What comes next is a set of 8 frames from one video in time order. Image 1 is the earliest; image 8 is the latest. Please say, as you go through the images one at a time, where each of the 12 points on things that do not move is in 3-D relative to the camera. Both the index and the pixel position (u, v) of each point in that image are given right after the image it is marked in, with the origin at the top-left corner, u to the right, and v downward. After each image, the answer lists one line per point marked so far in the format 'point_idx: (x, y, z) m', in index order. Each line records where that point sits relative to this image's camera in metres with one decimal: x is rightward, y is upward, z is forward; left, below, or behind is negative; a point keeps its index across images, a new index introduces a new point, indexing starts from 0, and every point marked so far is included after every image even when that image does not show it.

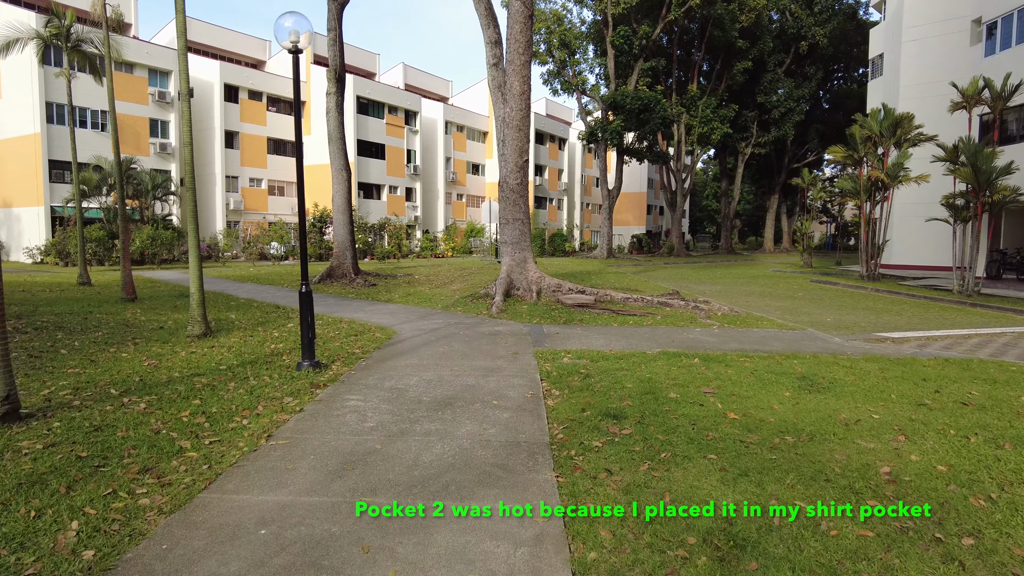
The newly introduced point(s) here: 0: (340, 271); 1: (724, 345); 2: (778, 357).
0: (-4.3, +0.4, +16.2) m
1: (+2.5, -0.7, +7.6) m
2: (+2.8, -0.8, +6.8) m
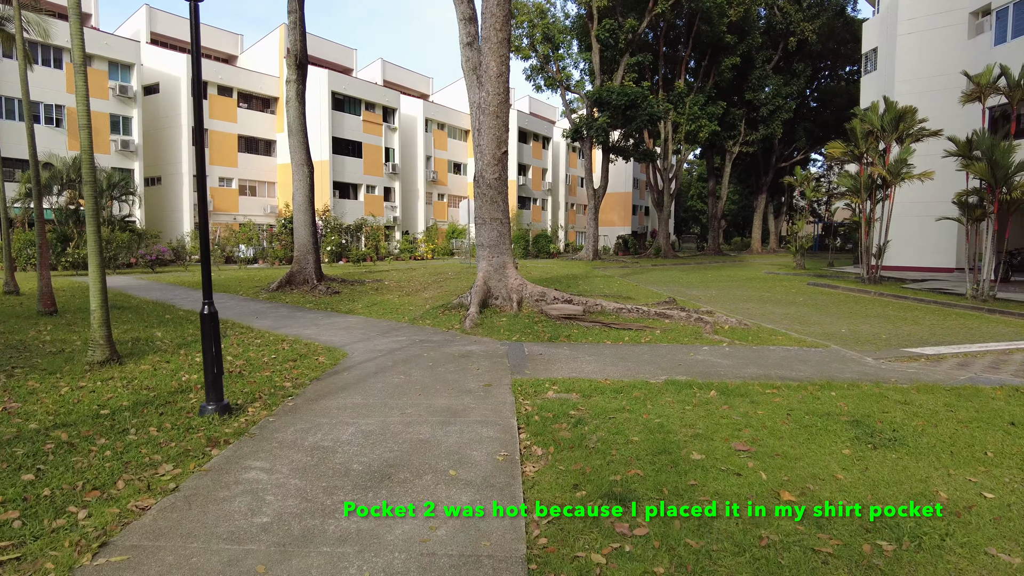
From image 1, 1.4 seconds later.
0: (-4.8, +0.2, +14.7) m
1: (+2.2, -0.8, +6.3) m
2: (+2.6, -0.9, +5.5) m
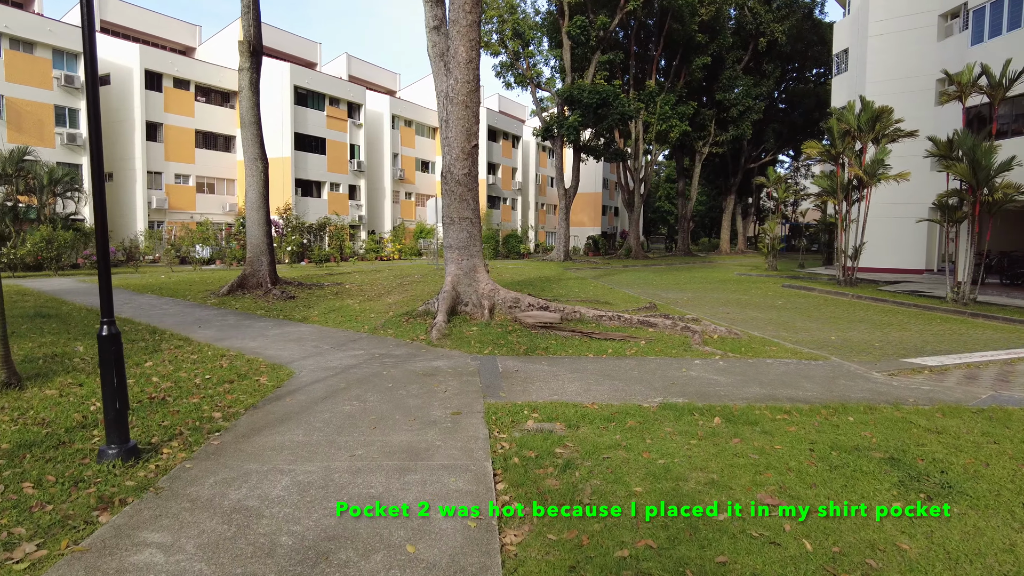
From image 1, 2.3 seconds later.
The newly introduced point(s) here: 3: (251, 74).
0: (-5.4, +0.2, +13.7) m
1: (+2.0, -0.9, +5.6) m
2: (+2.4, -1.0, +4.8) m
3: (-5.4, +4.5, +13.5) m
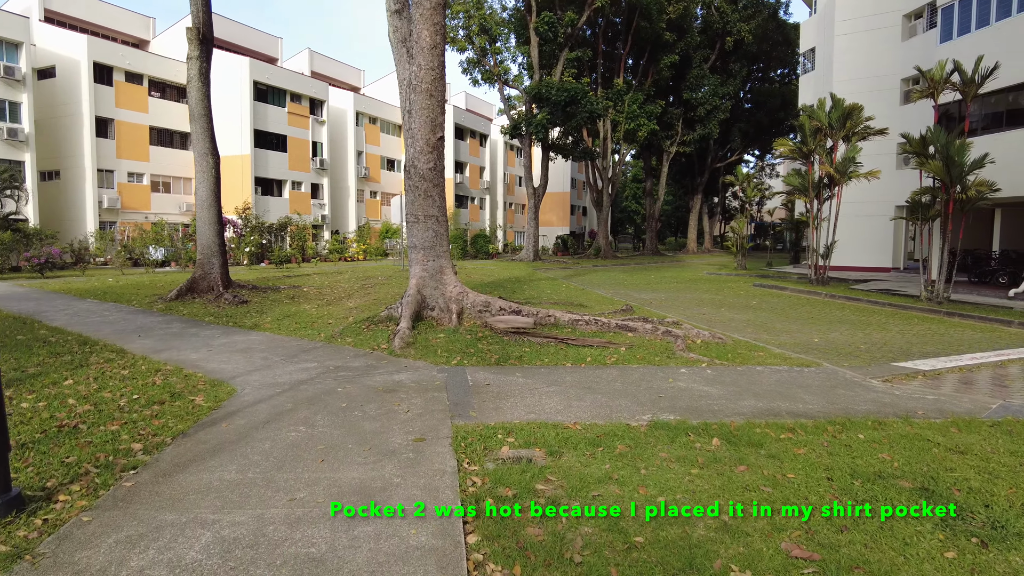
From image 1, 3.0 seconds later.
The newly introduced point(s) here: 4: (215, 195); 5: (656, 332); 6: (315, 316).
0: (-6.0, +0.1, +12.8) m
1: (+1.8, -0.9, +5.1) m
2: (+2.2, -1.0, +4.3) m
3: (-6.1, +4.4, +12.7) m
4: (-5.9, +1.8, +12.9) m
5: (+1.8, -0.5, +7.9) m
6: (-3.0, -0.4, +9.9) m
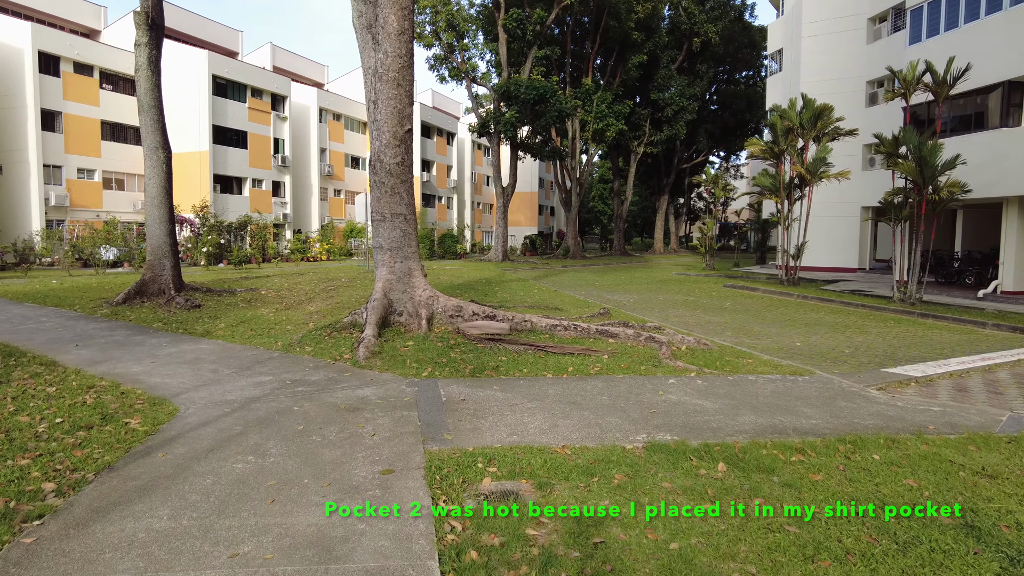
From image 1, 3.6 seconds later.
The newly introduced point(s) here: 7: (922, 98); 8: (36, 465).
0: (-6.6, 0.0, +11.9) m
1: (+1.6, -1.0, +4.6) m
2: (+2.1, -1.0, +3.9) m
3: (-6.6, +4.3, +11.8) m
4: (-6.4, +1.8, +12.1) m
5: (+1.5, -0.6, +7.5) m
6: (-3.4, -0.5, +9.2) m
7: (+10.3, +4.8, +16.2) m
8: (-2.7, -1.0, +3.7) m
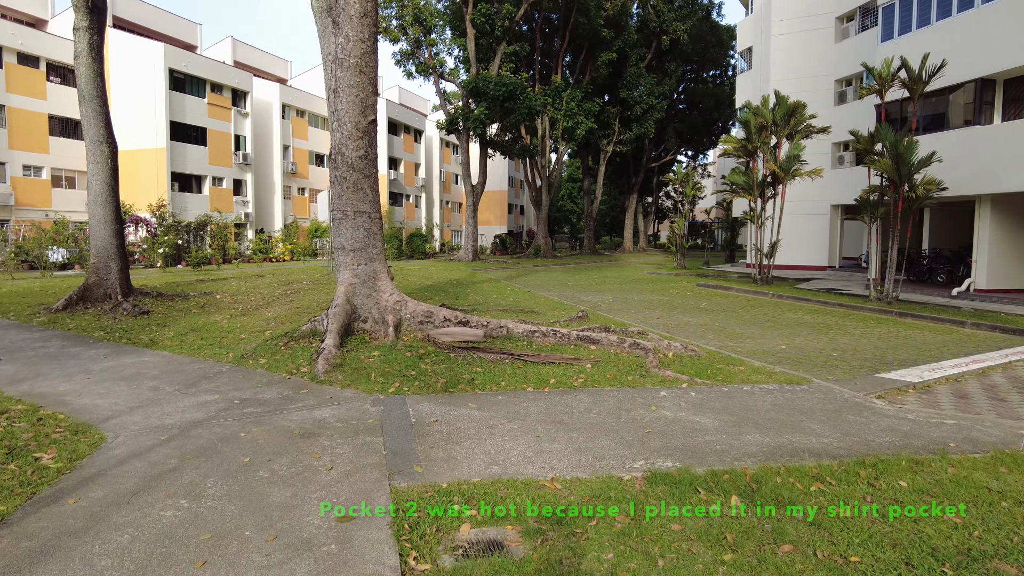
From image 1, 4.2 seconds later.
0: (-7.0, -0.1, +11.1) m
1: (+1.5, -1.0, +4.2) m
2: (+2.0, -1.1, +3.4) m
3: (-7.1, +4.2, +10.9) m
4: (-6.9, +1.7, +11.2) m
5: (+1.2, -0.6, +7.0) m
6: (-3.7, -0.5, +8.5) m
7: (+9.5, +4.8, +16.1) m
8: (-2.8, -1.1, +3.0) m
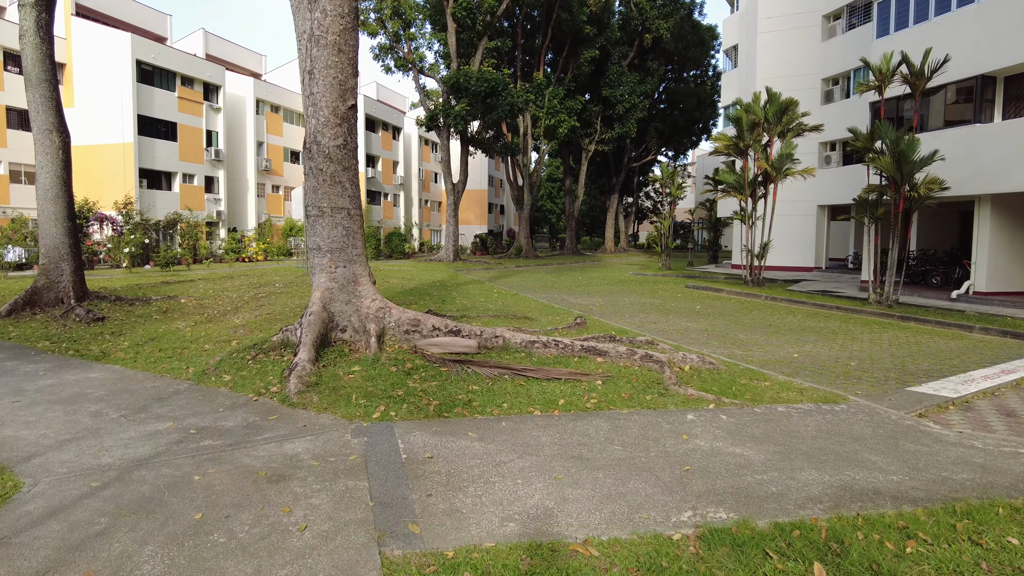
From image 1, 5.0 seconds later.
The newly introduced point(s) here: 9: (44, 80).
0: (-7.2, -0.1, +10.1) m
1: (+1.6, -1.1, +3.5) m
2: (+2.1, -1.1, +2.8) m
3: (-7.2, +4.2, +9.9) m
4: (-7.0, +1.6, +10.2) m
5: (+1.2, -0.7, +6.3) m
6: (-3.8, -0.6, +7.6) m
7: (+9.2, +4.7, +15.7) m
8: (-2.7, -1.1, +2.2) m
9: (-7.2, +3.2, +10.0) m
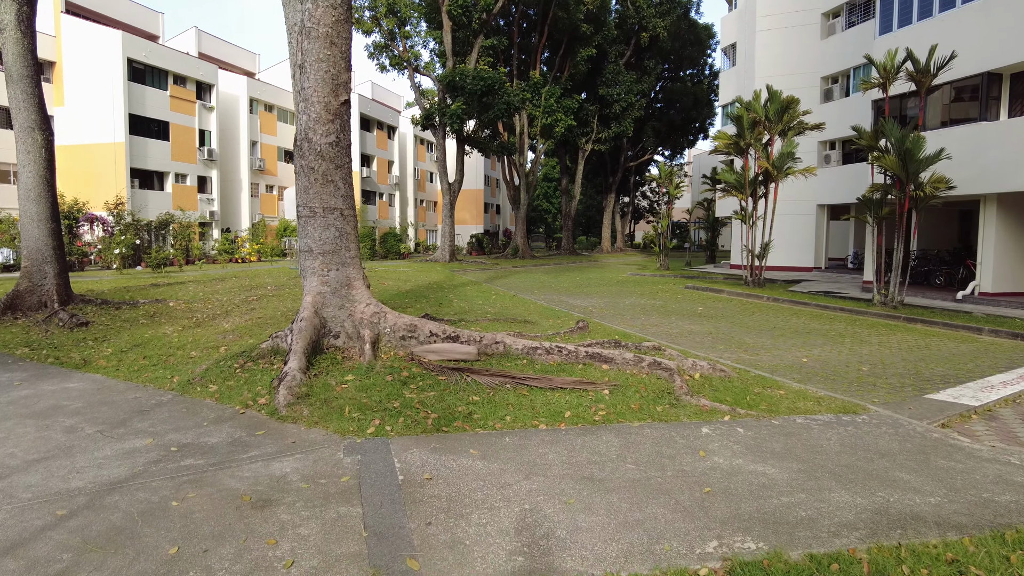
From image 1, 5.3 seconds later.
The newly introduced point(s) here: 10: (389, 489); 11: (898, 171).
0: (-7.2, -0.2, +9.7) m
1: (+1.6, -1.1, +3.2) m
2: (+2.2, -1.2, +2.5) m
3: (-7.2, +4.1, +9.6) m
4: (-7.1, +1.6, +9.9) m
5: (+1.2, -0.7, +6.0) m
6: (-3.8, -0.6, +7.3) m
7: (+9.2, +4.7, +15.5) m
8: (-2.6, -1.2, +1.9) m
9: (-7.2, +3.1, +9.7) m
10: (-0.7, -1.0, +3.4) m
11: (+7.8, +2.4, +13.2) m
